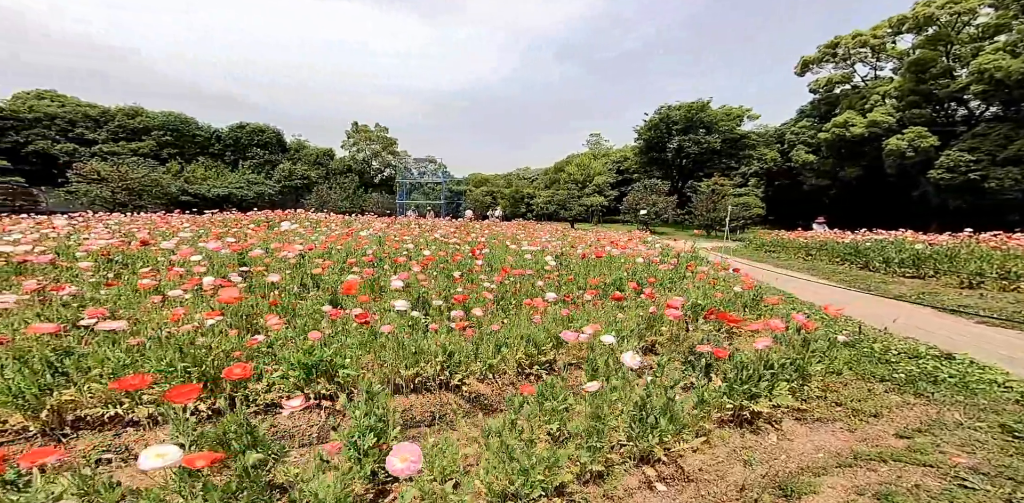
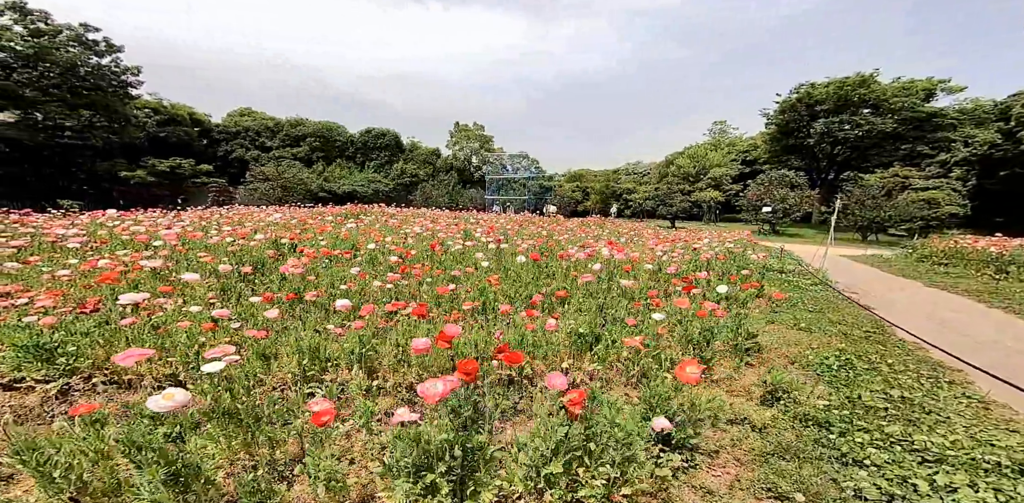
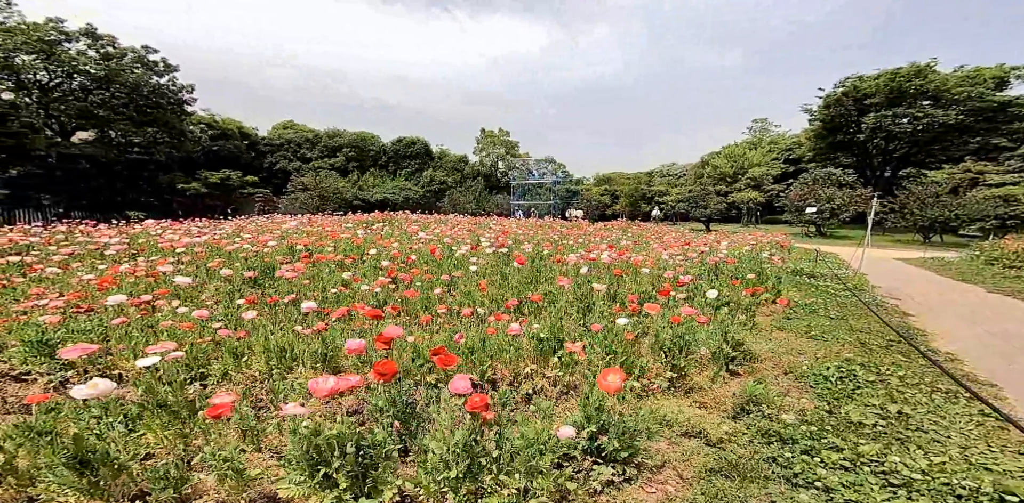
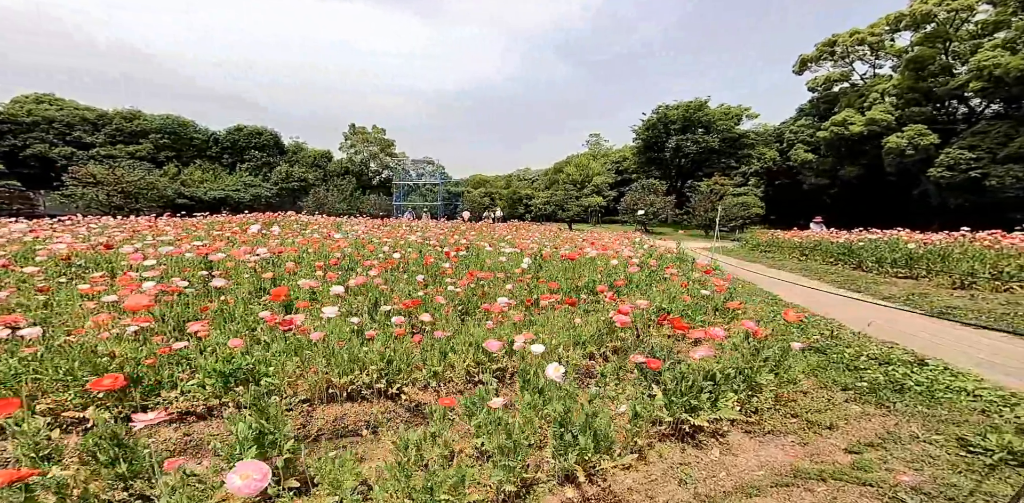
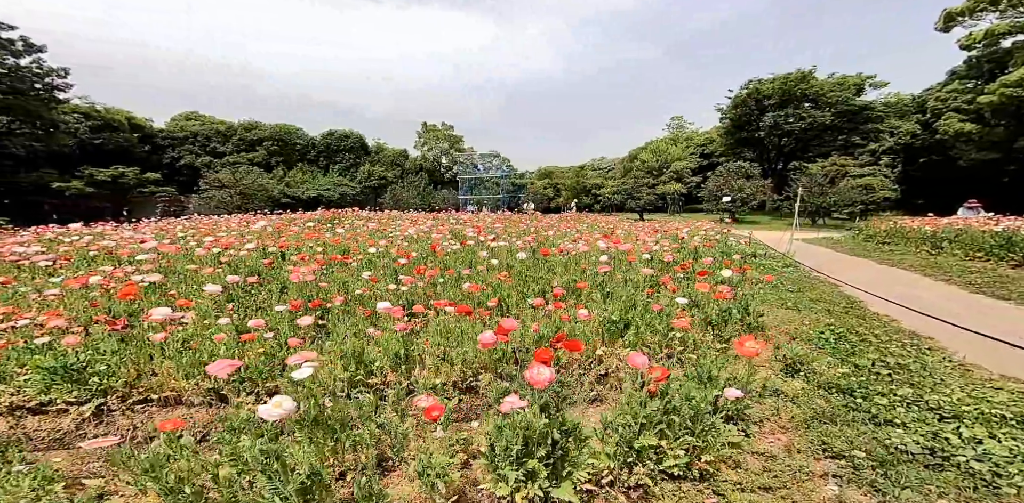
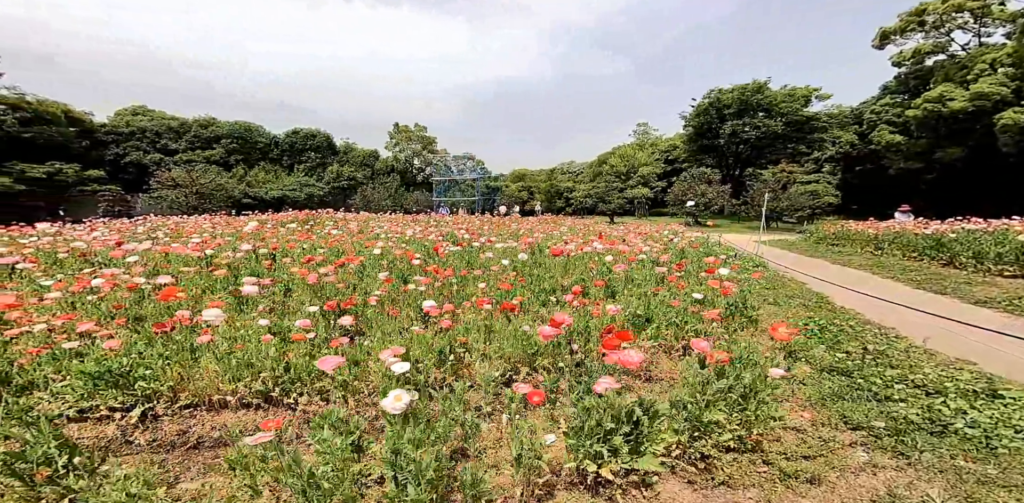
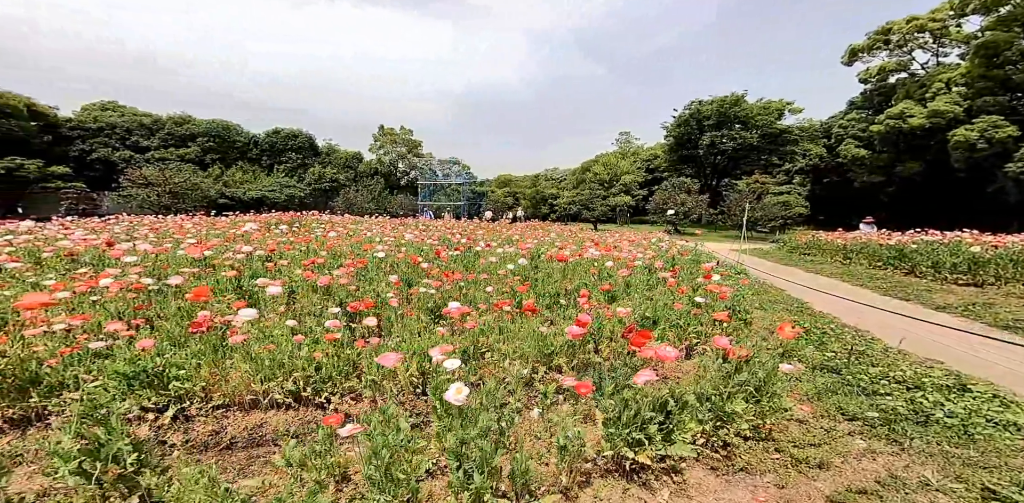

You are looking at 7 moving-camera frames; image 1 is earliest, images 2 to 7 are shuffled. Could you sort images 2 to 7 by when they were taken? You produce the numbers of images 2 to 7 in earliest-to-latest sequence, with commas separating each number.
4, 7, 6, 5, 2, 3
